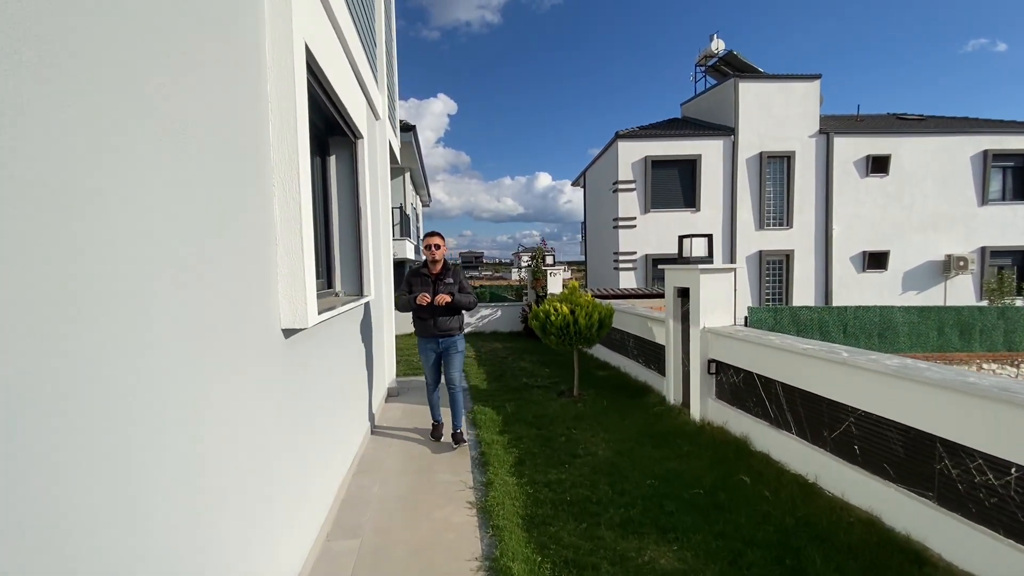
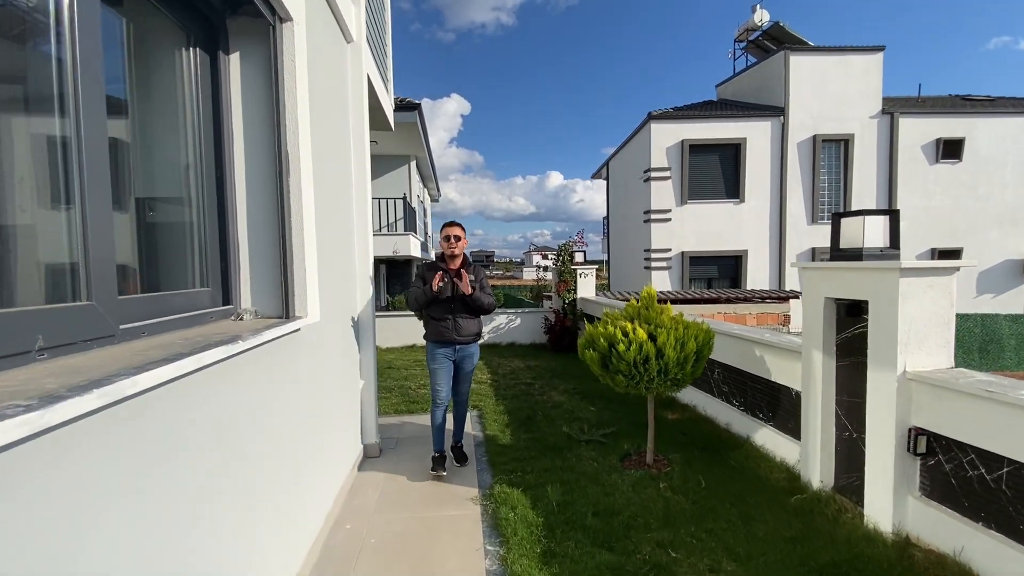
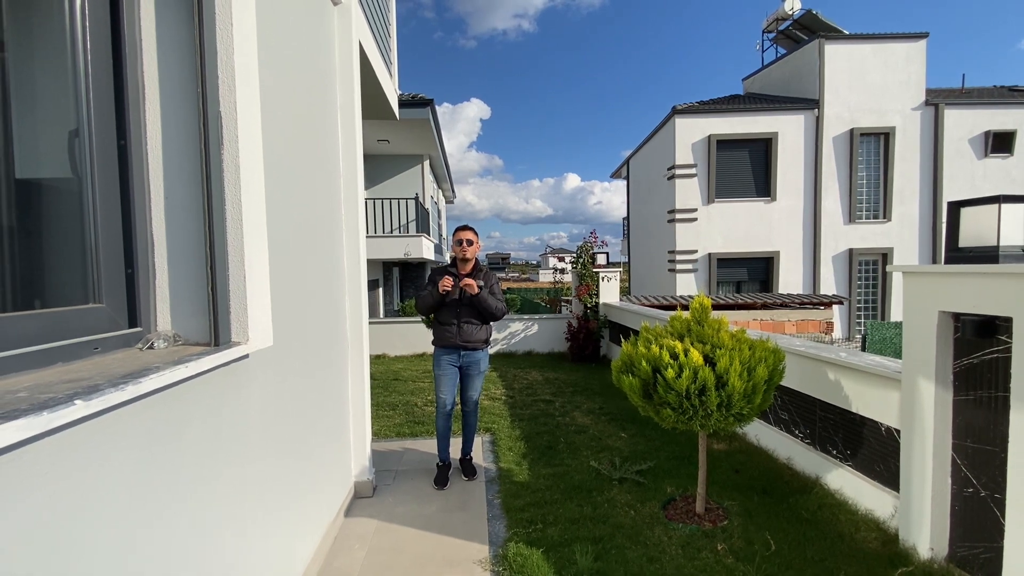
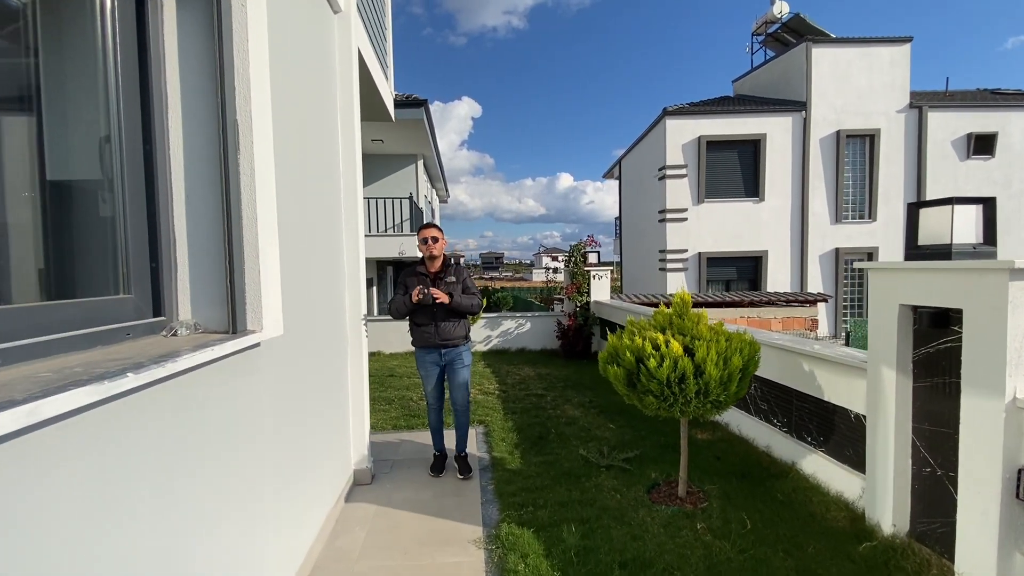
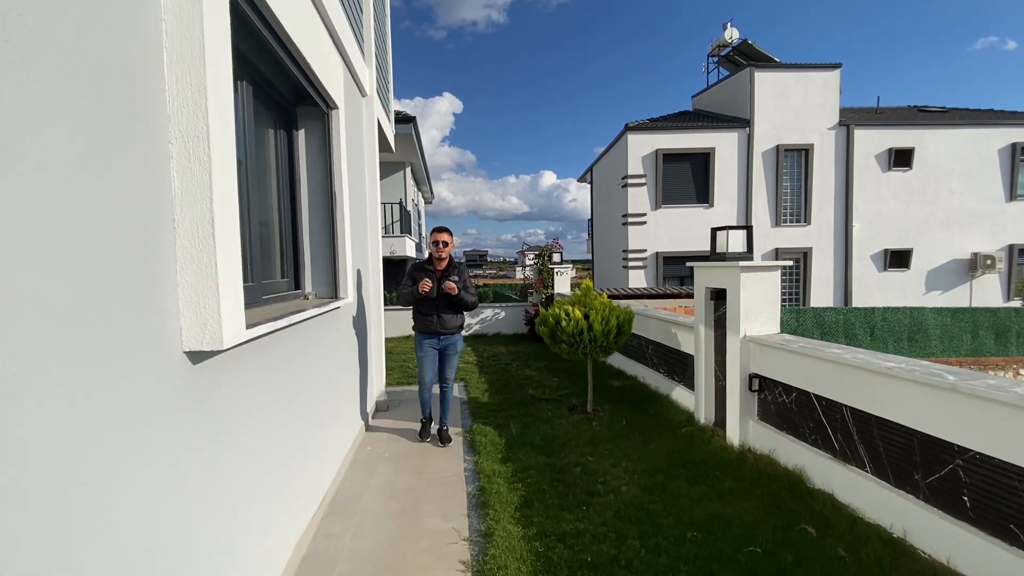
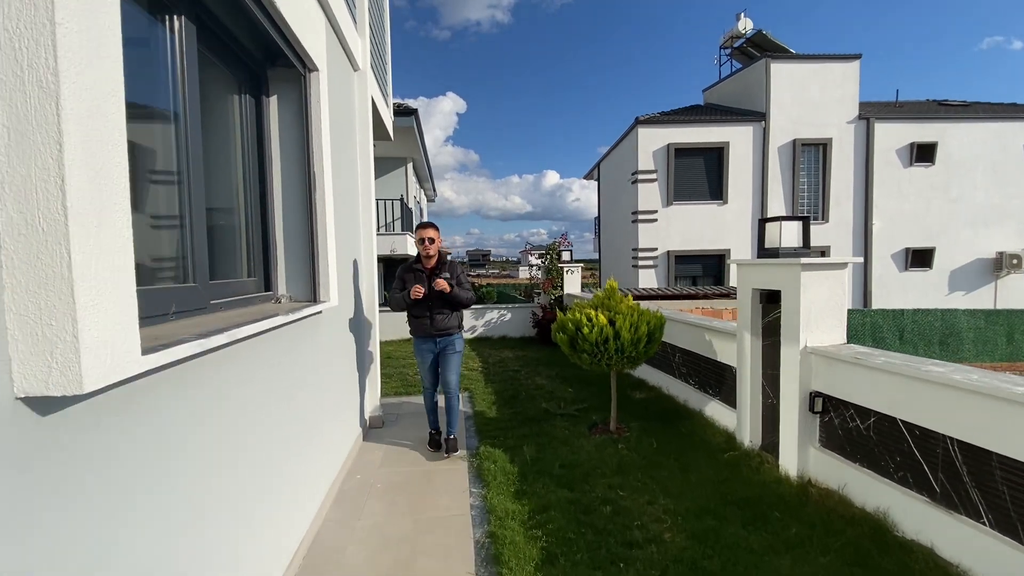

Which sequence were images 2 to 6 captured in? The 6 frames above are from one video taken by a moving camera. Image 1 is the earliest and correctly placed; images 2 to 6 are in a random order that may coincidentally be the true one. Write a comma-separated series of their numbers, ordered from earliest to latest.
5, 6, 2, 4, 3
